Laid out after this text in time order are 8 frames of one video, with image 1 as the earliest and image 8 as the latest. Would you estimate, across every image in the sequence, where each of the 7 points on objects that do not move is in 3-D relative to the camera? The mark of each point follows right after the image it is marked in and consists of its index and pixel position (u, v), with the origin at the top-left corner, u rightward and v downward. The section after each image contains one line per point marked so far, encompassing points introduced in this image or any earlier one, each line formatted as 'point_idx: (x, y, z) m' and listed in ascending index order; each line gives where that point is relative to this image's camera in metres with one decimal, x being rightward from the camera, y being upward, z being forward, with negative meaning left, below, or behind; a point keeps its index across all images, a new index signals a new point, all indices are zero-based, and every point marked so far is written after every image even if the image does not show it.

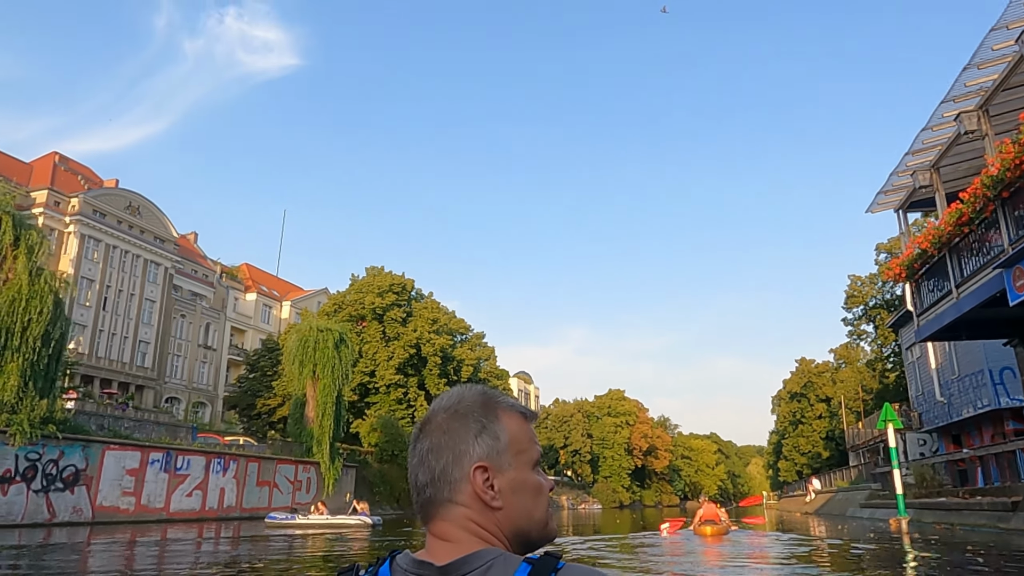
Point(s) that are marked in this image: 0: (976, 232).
0: (+6.7, +0.9, +10.6) m
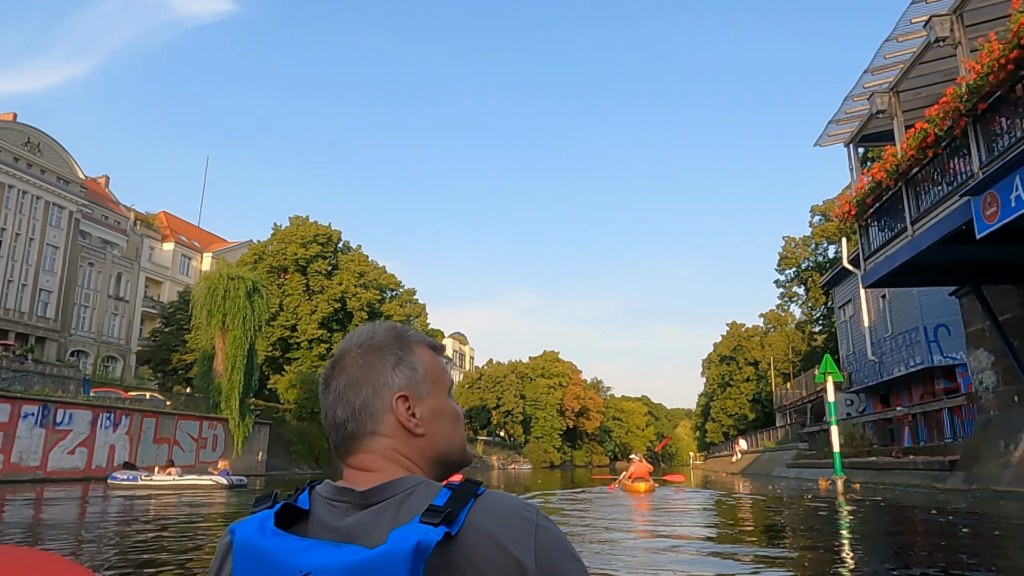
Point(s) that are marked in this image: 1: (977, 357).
0: (+5.5, +1.7, +9.4) m
1: (+8.2, -1.2, +12.9) m
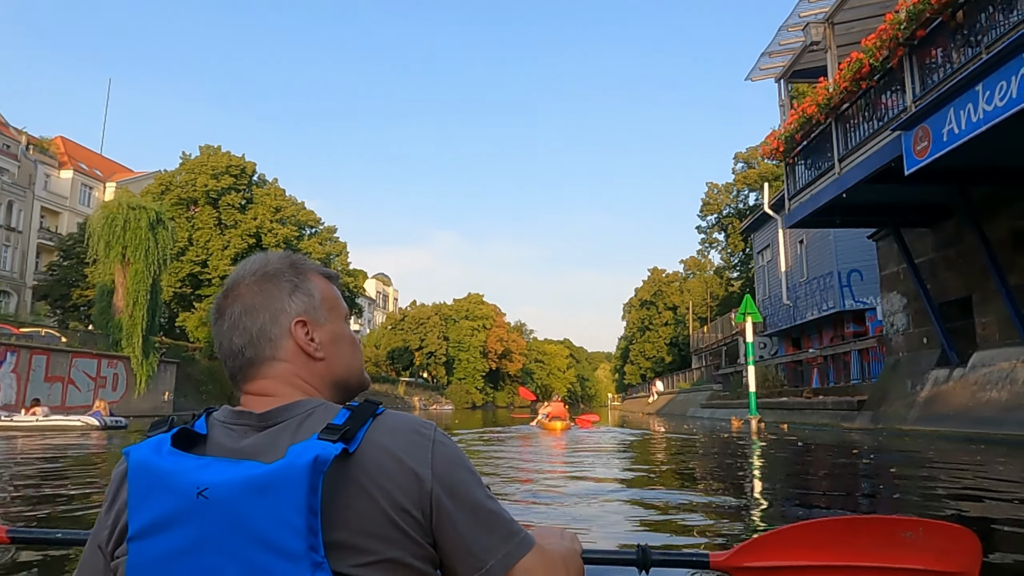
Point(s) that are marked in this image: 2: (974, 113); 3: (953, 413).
0: (+4.5, +2.5, +9.1) m
1: (+6.7, -0.2, +13.0) m
2: (+4.4, +1.6, +6.9) m
3: (+6.1, -1.7, +10.2) m
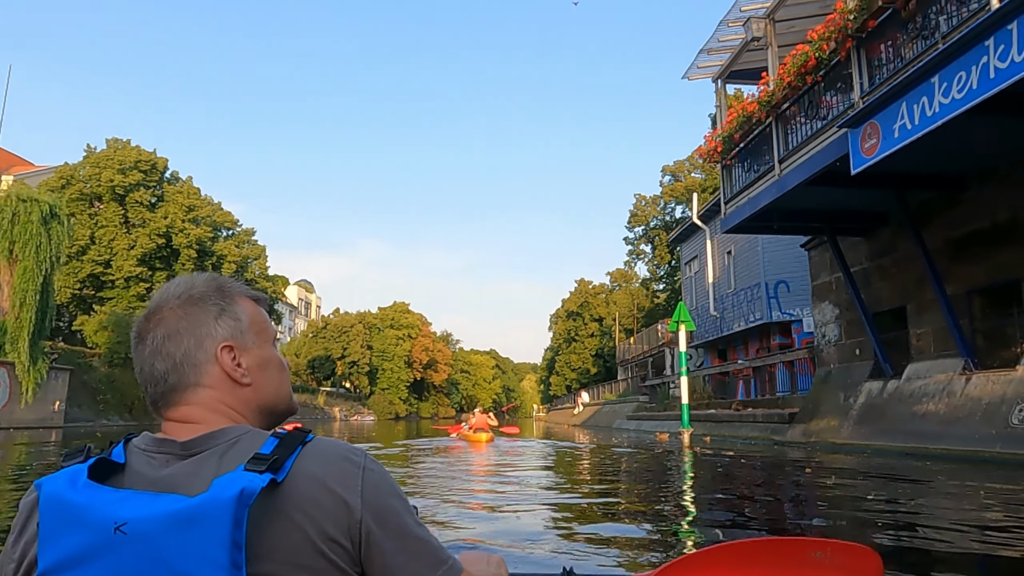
0: (+3.6, +2.4, +8.6) m
1: (+5.4, -0.4, +12.8) m
2: (+3.7, +1.6, +6.4) m
3: (+5.1, -1.9, +9.9) m
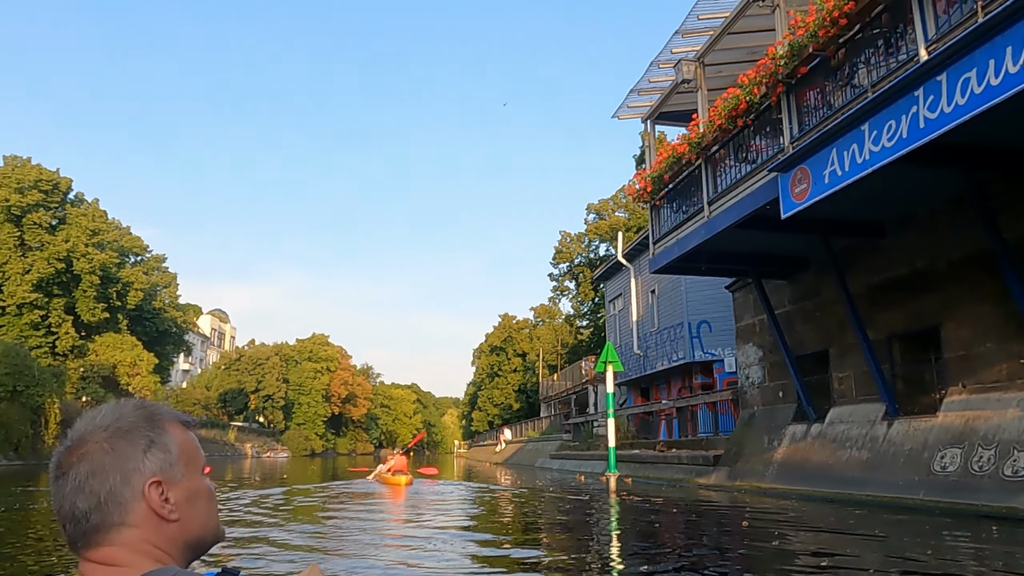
0: (+2.8, +1.9, +8.7) m
1: (+4.1, -1.1, +12.8) m
2: (+3.1, +1.2, +6.4) m
3: (+4.0, -2.5, +9.8) m
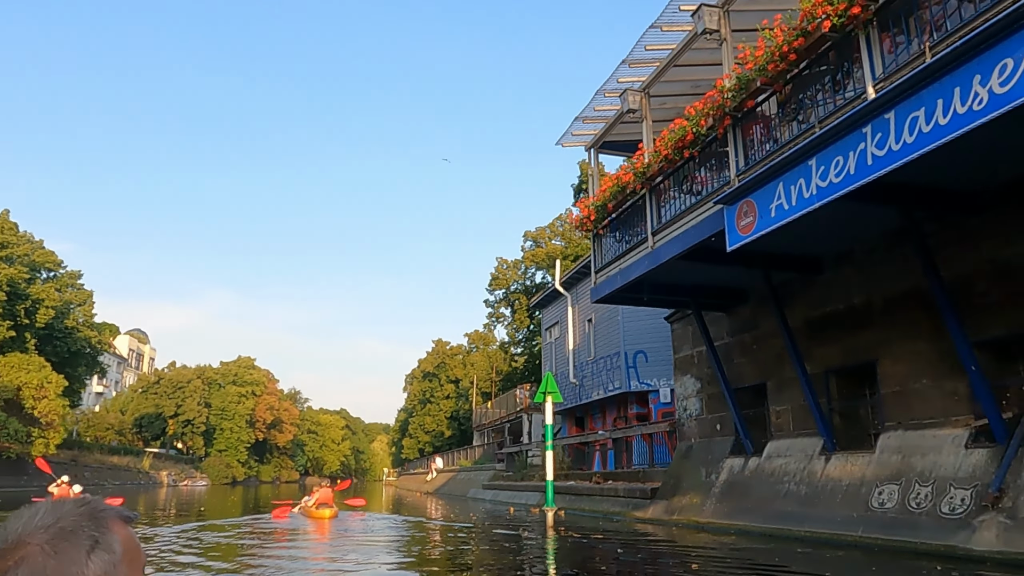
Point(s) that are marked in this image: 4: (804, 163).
0: (+2.1, +1.5, +8.6) m
1: (+3.0, -1.7, +12.8) m
2: (+2.6, +0.9, +6.4) m
3: (+3.2, -2.9, +9.8) m
4: (+2.6, +1.1, +6.5) m
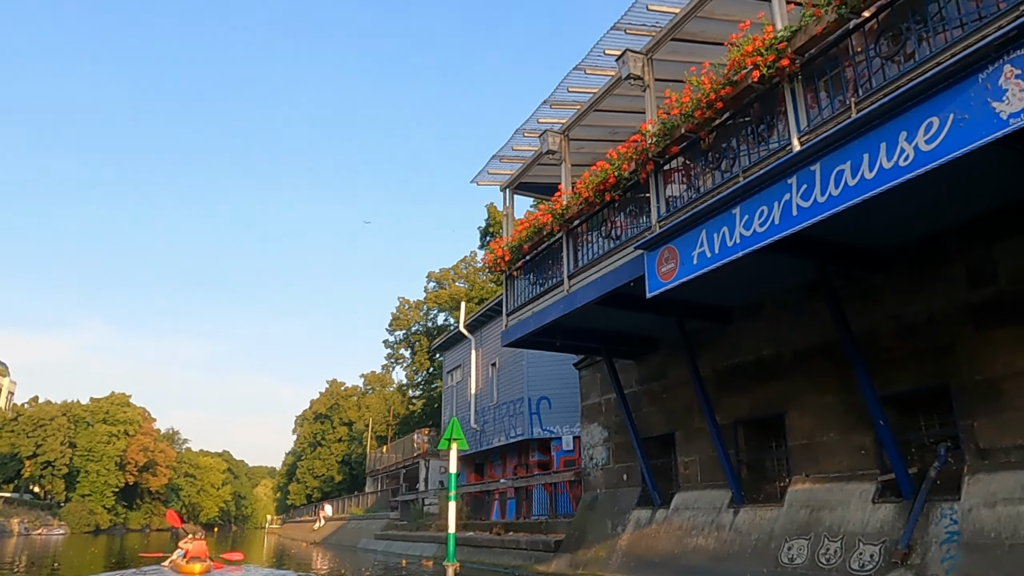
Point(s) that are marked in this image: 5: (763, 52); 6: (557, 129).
0: (+1.2, +1.0, +8.5) m
1: (+1.3, -2.5, +12.6) m
2: (+1.9, +0.4, +6.4) m
3: (+1.9, -3.5, +9.5) m
4: (+1.9, +0.7, +6.5) m
5: (+2.0, +1.9, +6.0) m
6: (+0.6, +2.1, +9.7) m
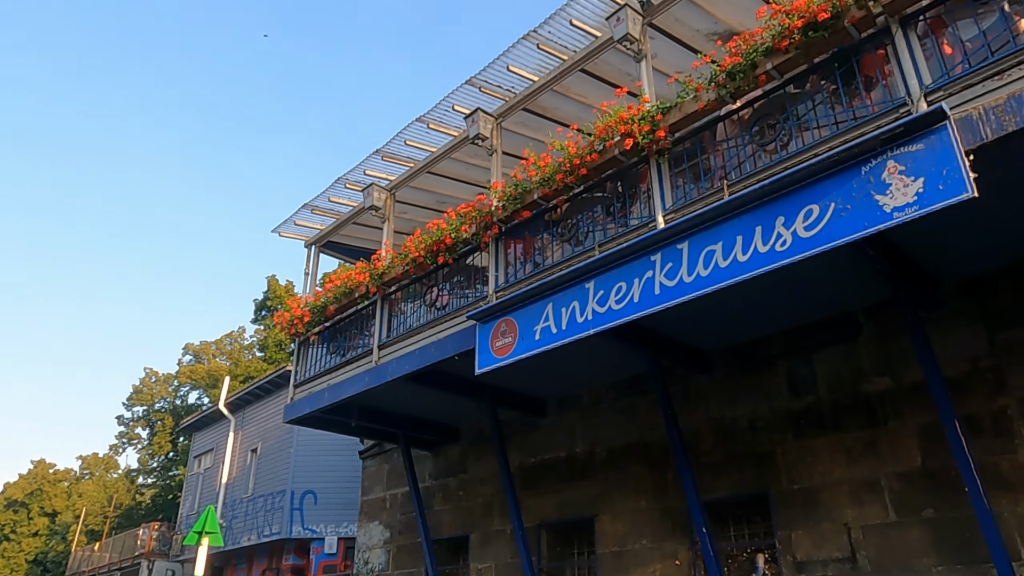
0: (-0.8, +0.2, +7.7) m
1: (-2.2, -3.7, +11.1) m
2: (+0.6, -0.2, +5.8) m
3: (-0.8, -4.5, +8.2) m
4: (+0.5, 0.0, +6.0) m
5: (+1.0, +1.3, +5.7) m
6: (-1.5, +1.2, +8.9) m
